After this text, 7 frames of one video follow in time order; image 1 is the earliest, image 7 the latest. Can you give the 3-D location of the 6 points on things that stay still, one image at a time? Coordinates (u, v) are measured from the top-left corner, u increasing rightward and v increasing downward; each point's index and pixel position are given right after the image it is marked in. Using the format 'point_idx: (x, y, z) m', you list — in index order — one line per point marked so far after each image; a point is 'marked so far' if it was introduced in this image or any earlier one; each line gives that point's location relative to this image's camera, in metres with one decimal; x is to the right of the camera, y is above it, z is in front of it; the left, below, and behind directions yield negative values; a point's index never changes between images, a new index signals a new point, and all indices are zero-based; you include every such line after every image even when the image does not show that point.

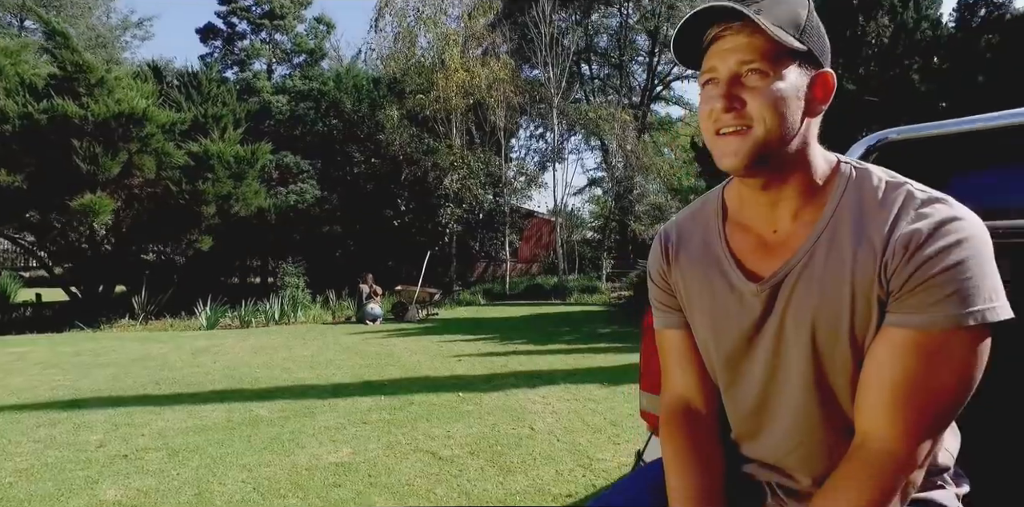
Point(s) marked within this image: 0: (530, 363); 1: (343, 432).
0: (+0.2, -1.2, +6.9) m
1: (-1.2, -1.3, +4.4) m
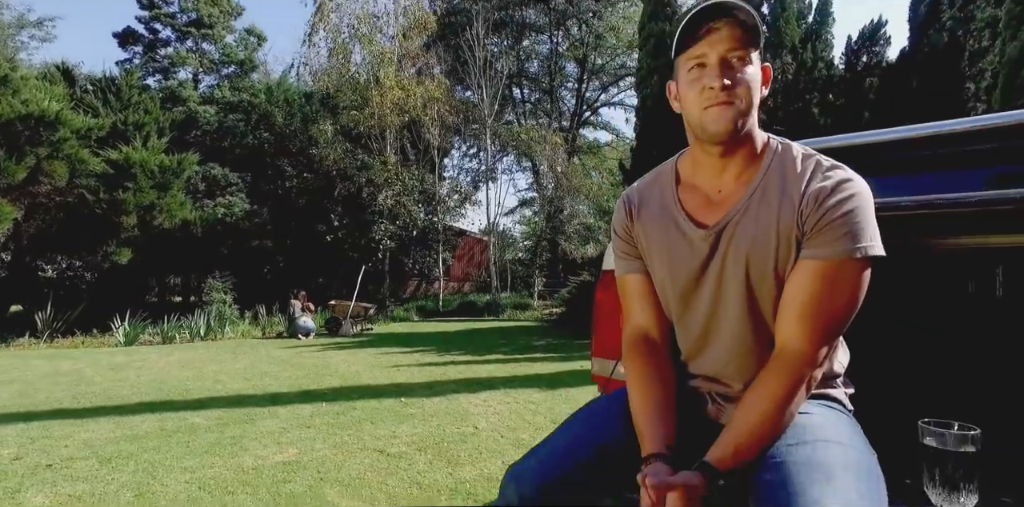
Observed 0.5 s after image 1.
0: (-0.5, -1.4, +7.0) m
1: (-1.6, -1.3, +4.4) m
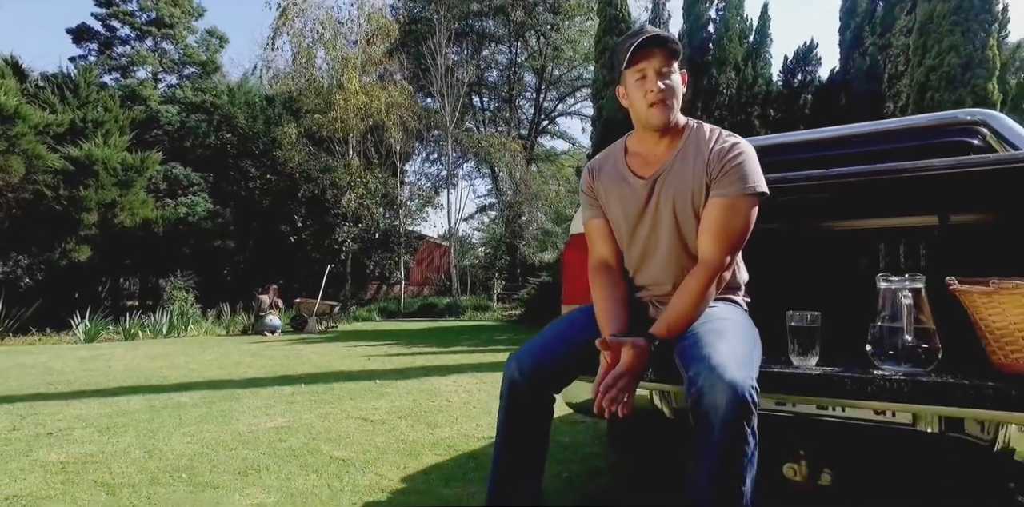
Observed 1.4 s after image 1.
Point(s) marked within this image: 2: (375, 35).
0: (-0.9, -1.3, +7.4) m
1: (-1.8, -1.2, +4.7) m
2: (-3.5, +5.6, +15.6) m
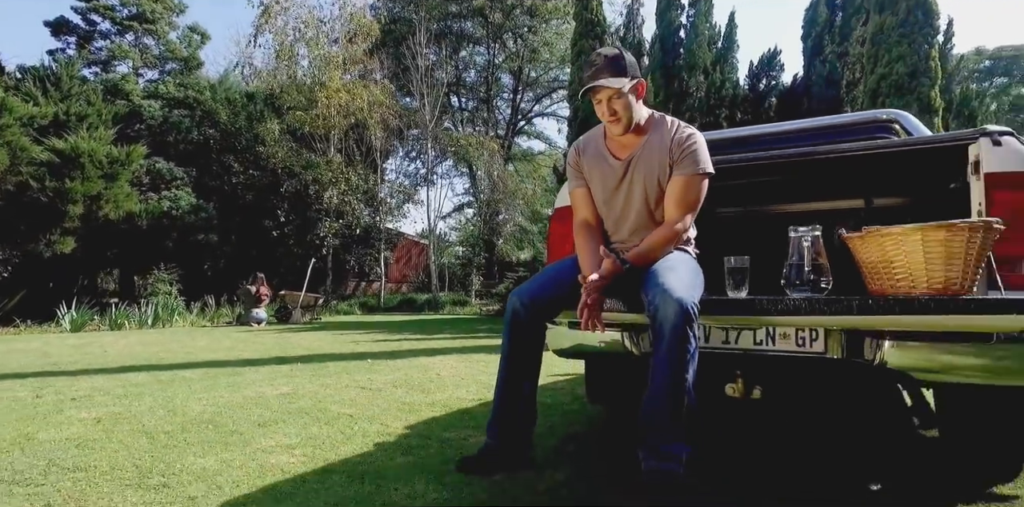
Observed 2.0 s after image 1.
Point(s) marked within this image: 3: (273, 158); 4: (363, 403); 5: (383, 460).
0: (-1.1, -1.2, +7.8) m
1: (-1.9, -1.0, +5.1) m
2: (-4.0, +5.7, +15.9) m
3: (-5.5, +2.2, +14.3) m
4: (-1.0, -1.0, +4.2) m
5: (-0.6, -0.9, +2.8) m
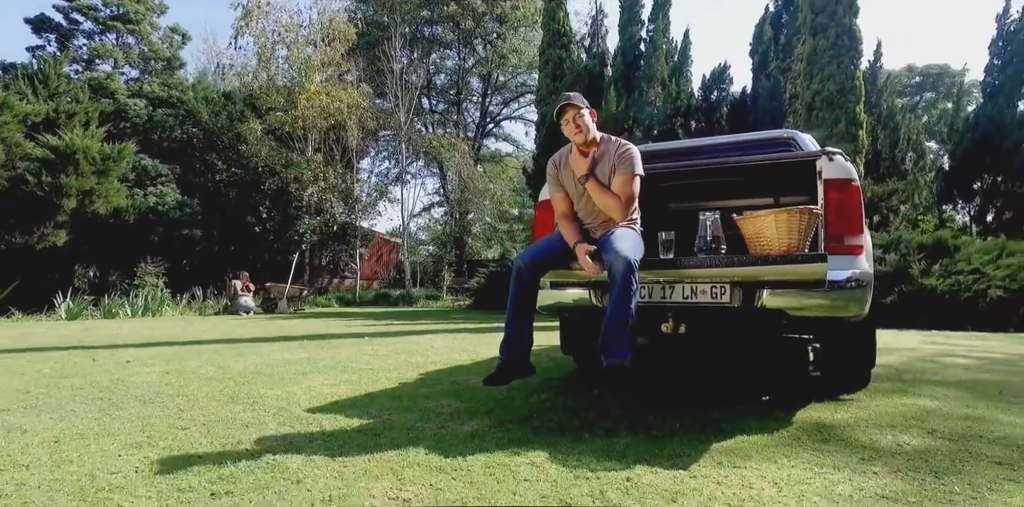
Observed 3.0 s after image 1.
0: (-1.5, -1.1, +8.7) m
1: (-2.1, -0.9, +5.9) m
2: (-4.8, +5.8, +16.7) m
3: (-6.2, +2.3, +14.9) m
4: (-1.1, -0.9, +5.1) m
5: (-0.6, -0.8, +3.7) m
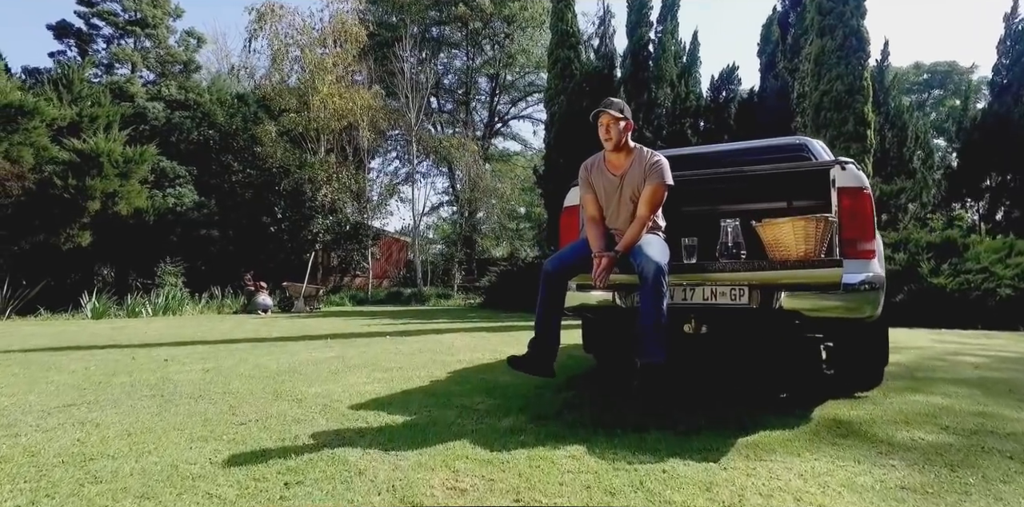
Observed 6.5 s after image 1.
0: (-1.2, -1.1, +8.9) m
1: (-1.9, -0.9, +6.1) m
2: (-4.5, +5.8, +16.9) m
3: (-5.9, +2.4, +15.1) m
4: (-0.9, -0.9, +5.3) m
5: (-0.4, -0.8, +3.9) m
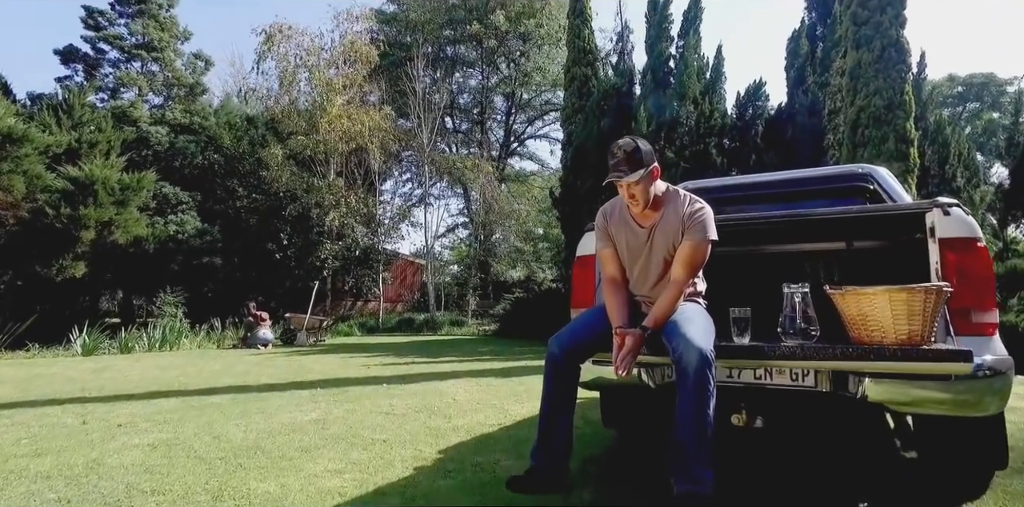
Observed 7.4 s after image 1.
0: (-1.1, -1.5, +8.2) m
1: (-1.8, -1.3, +5.4) m
2: (-4.1, +5.1, +16.4) m
3: (-5.6, +1.7, +14.6) m
4: (-0.9, -1.3, +4.5) m
5: (-0.4, -1.2, +3.1) m
